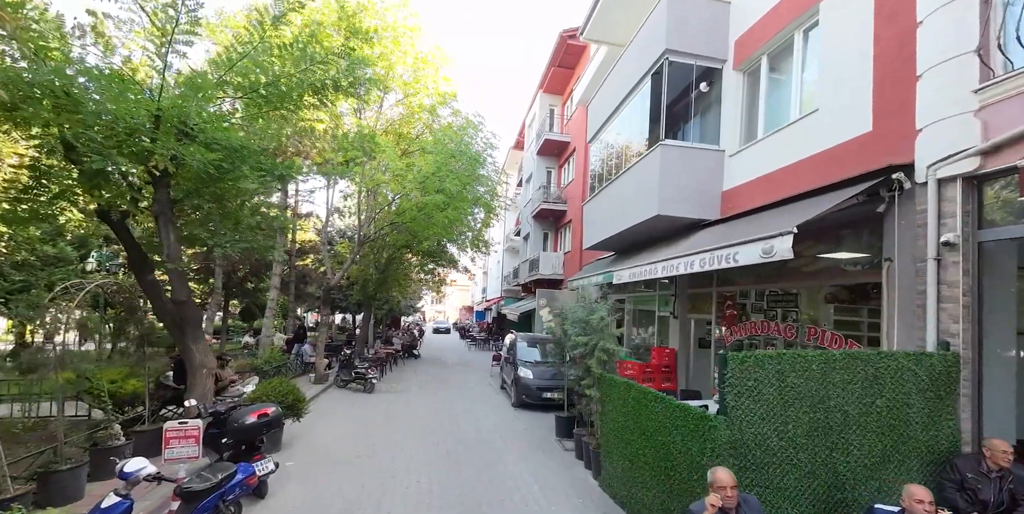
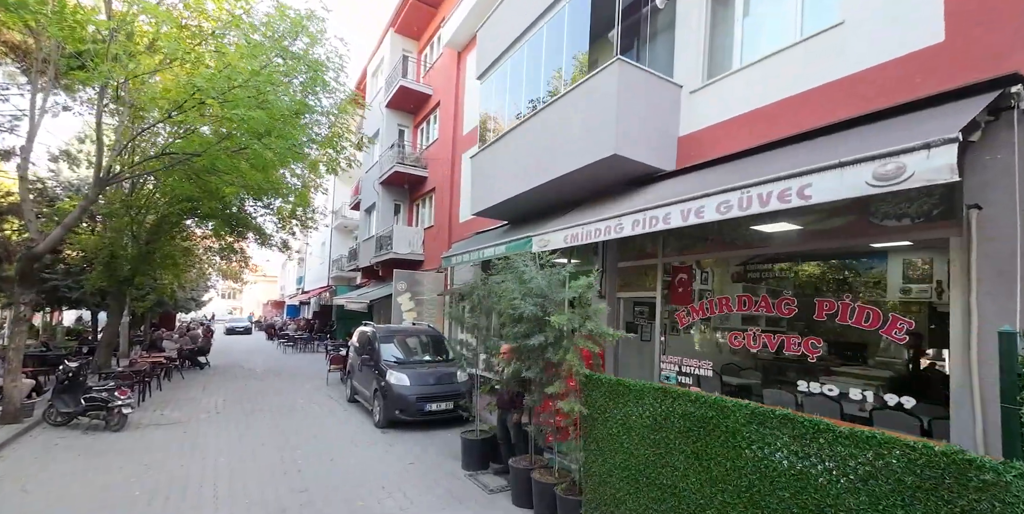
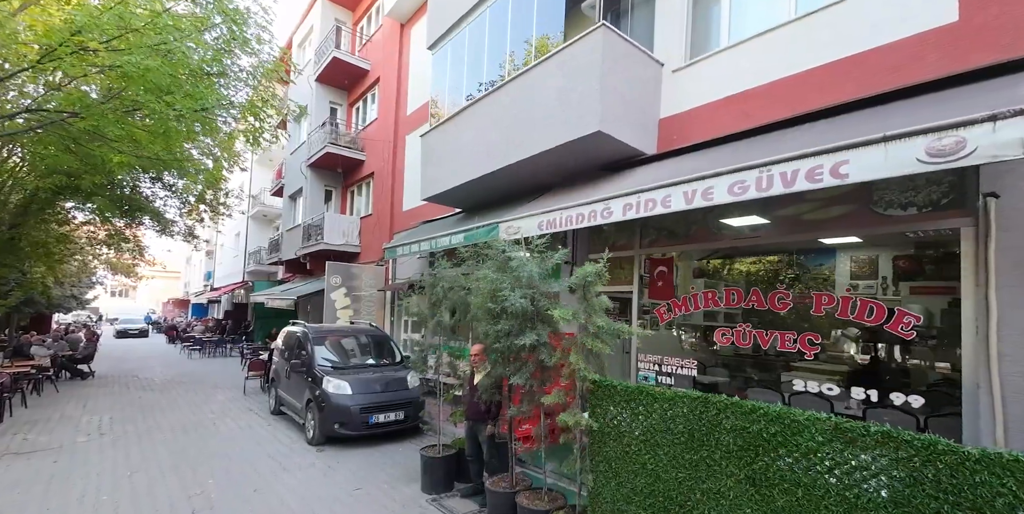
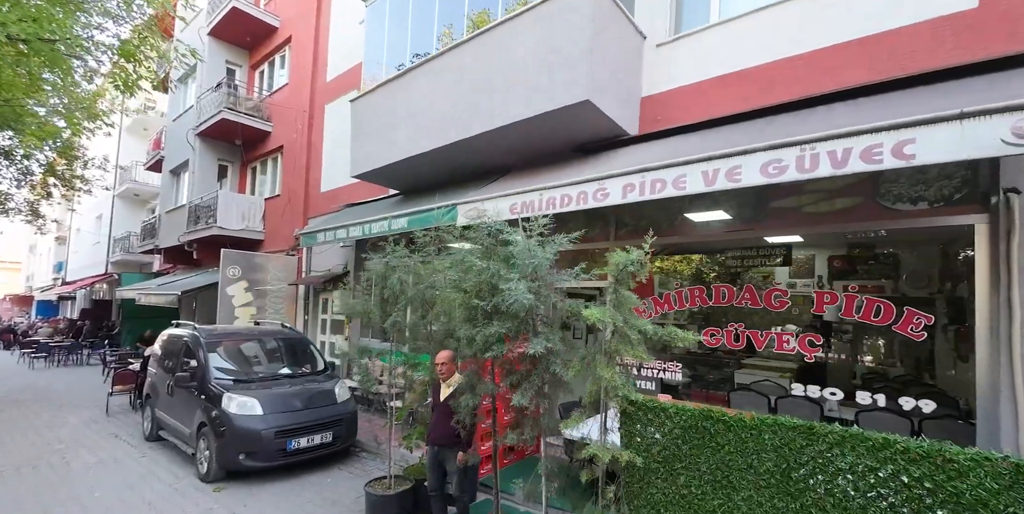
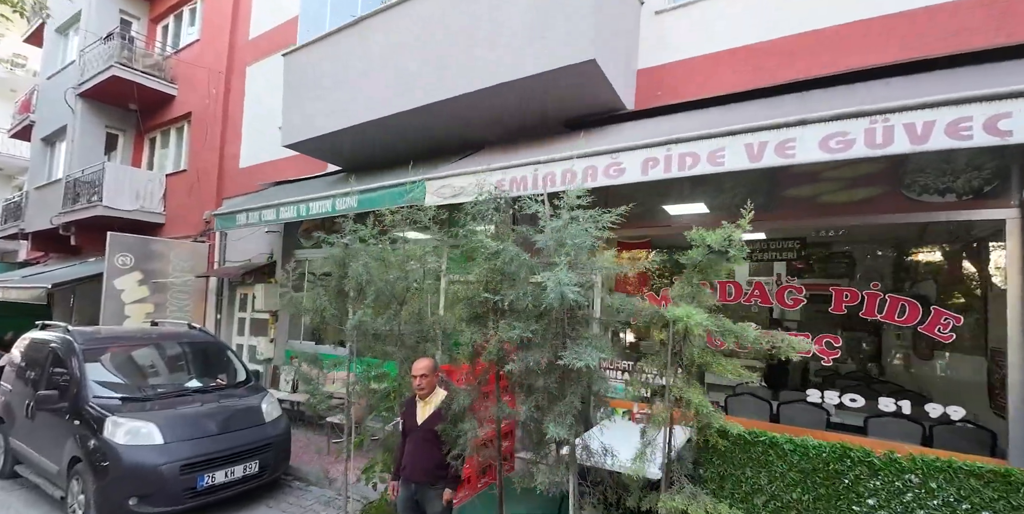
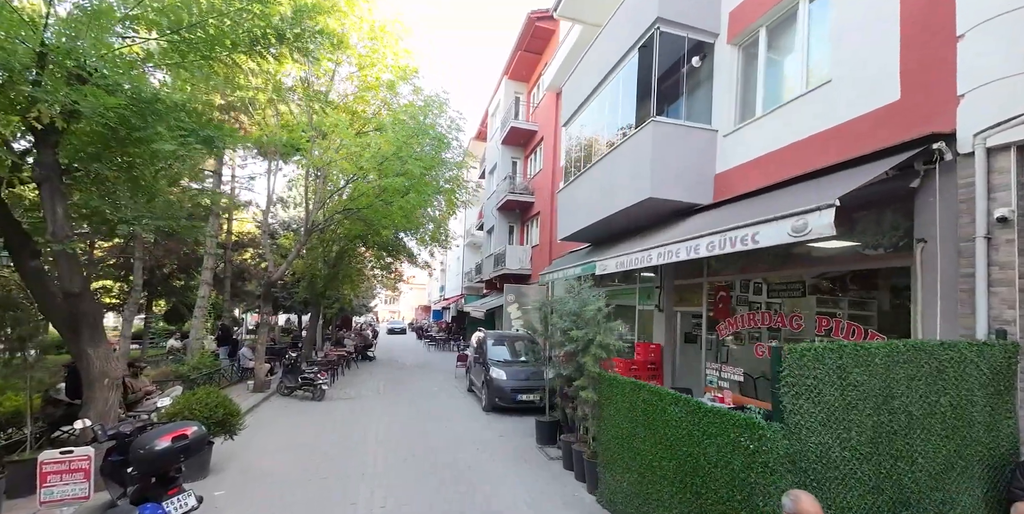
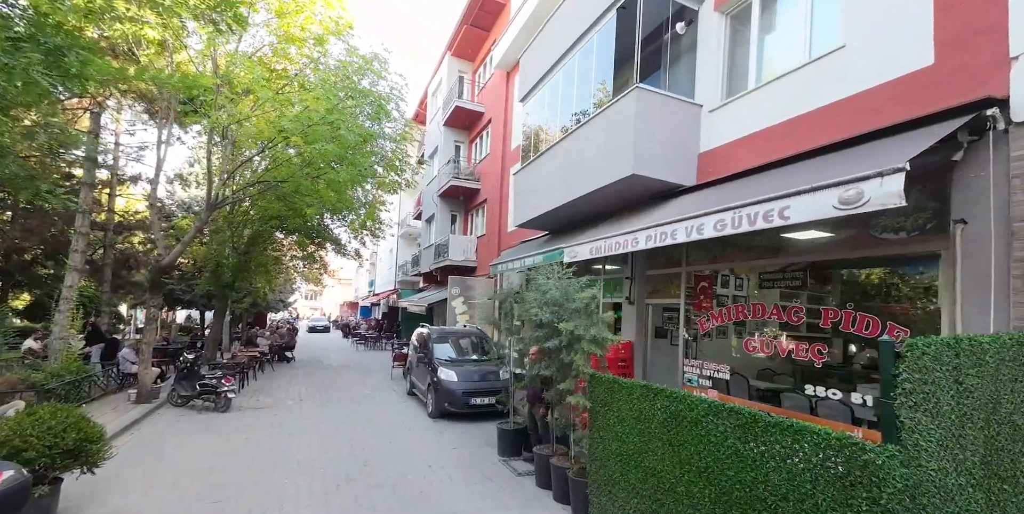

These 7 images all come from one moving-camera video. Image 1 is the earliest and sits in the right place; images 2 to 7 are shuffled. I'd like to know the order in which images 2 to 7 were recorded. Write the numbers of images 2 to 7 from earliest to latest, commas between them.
6, 7, 2, 3, 4, 5
